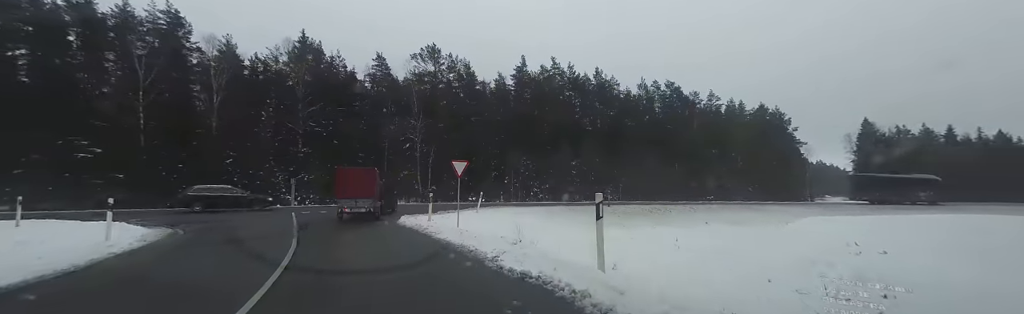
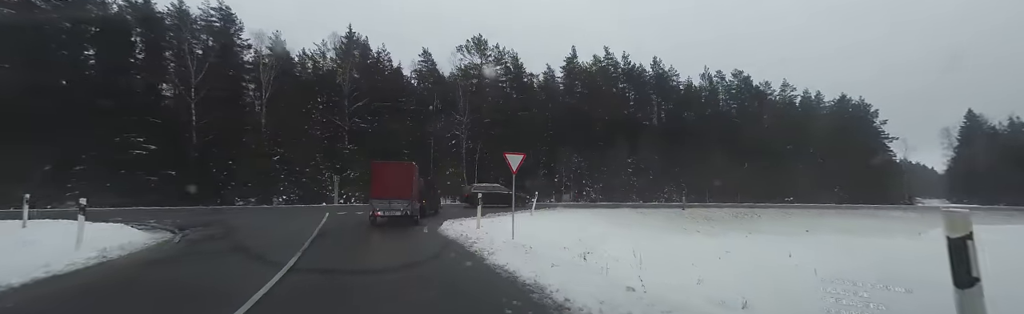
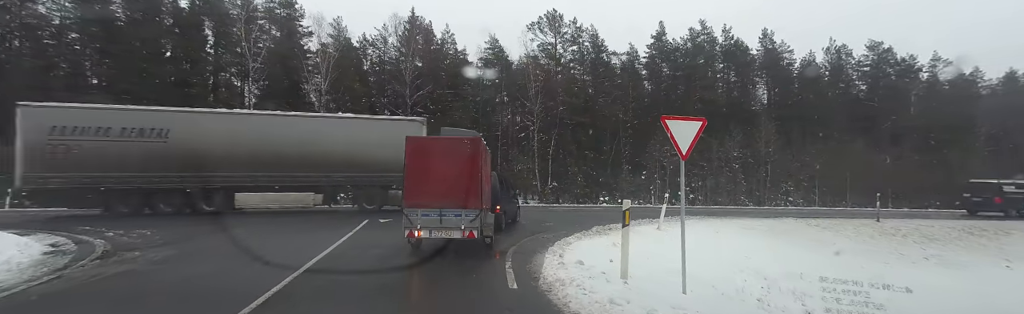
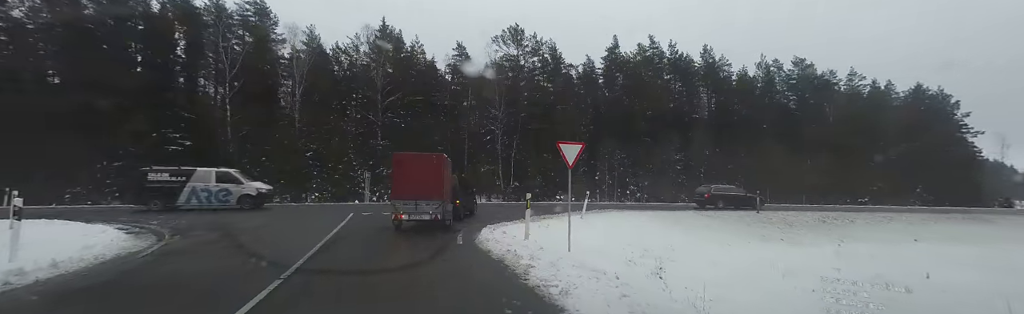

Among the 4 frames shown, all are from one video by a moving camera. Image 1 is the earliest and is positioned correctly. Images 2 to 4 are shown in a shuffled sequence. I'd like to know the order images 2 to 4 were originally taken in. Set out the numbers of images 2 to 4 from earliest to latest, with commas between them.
2, 4, 3
